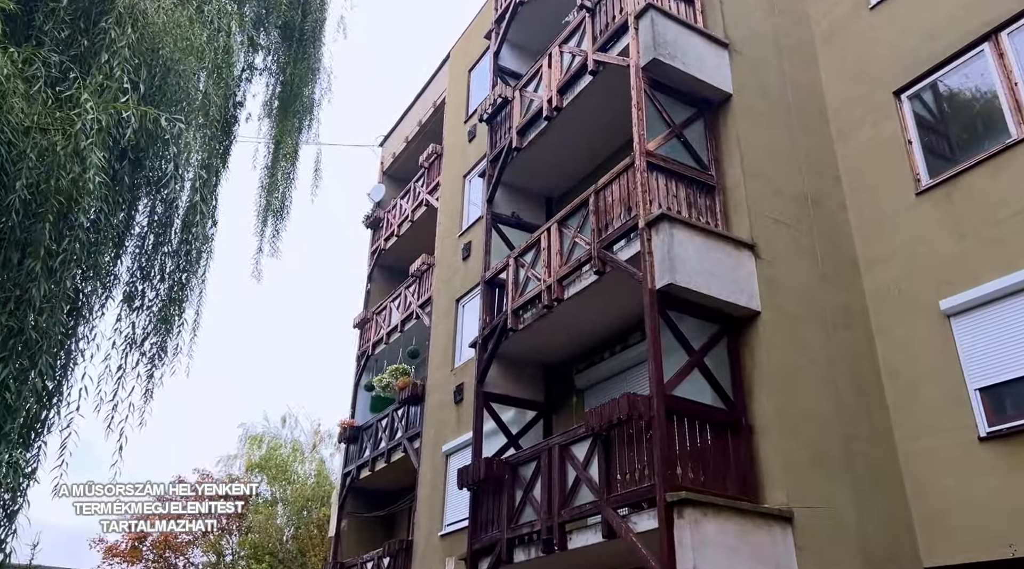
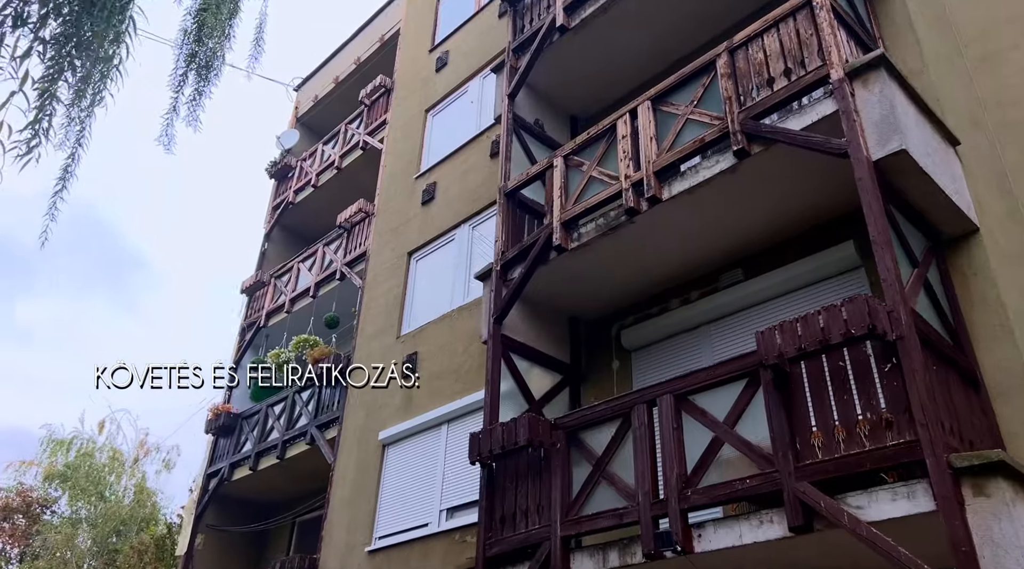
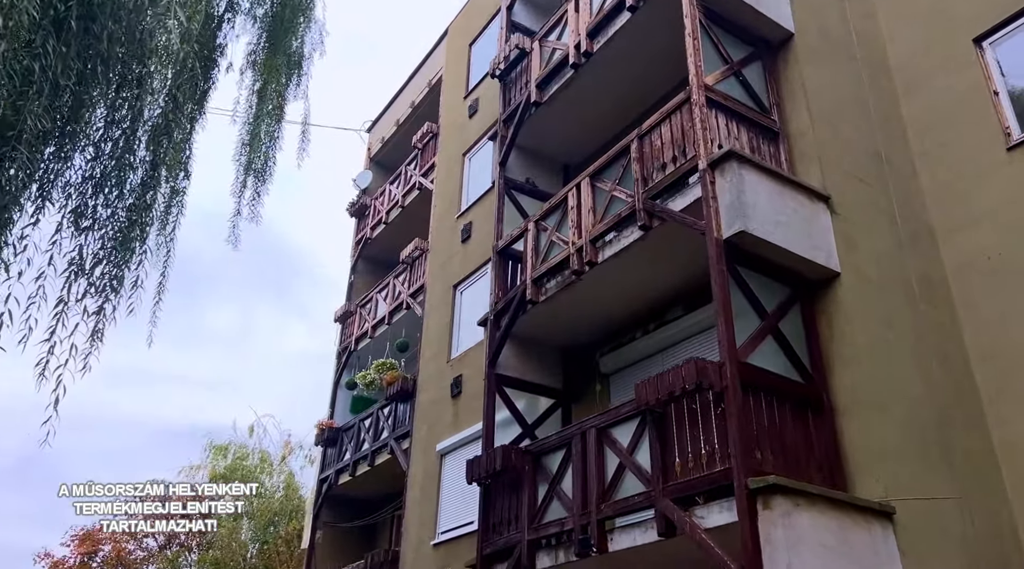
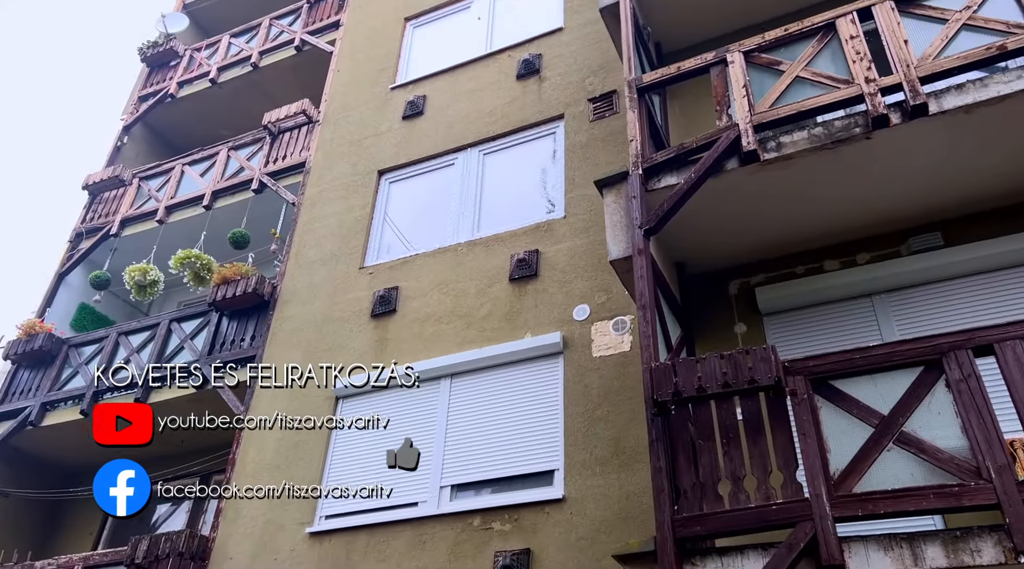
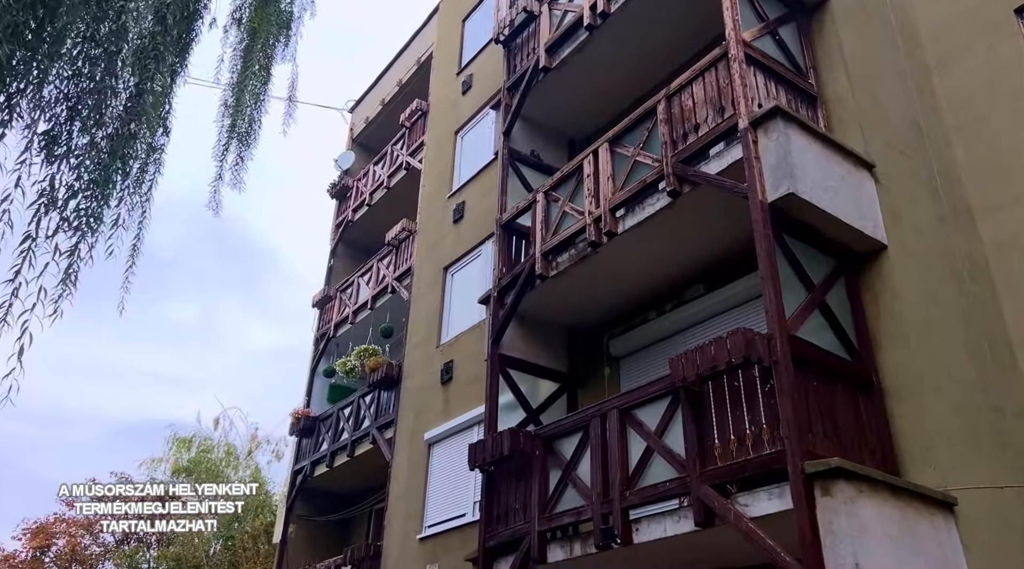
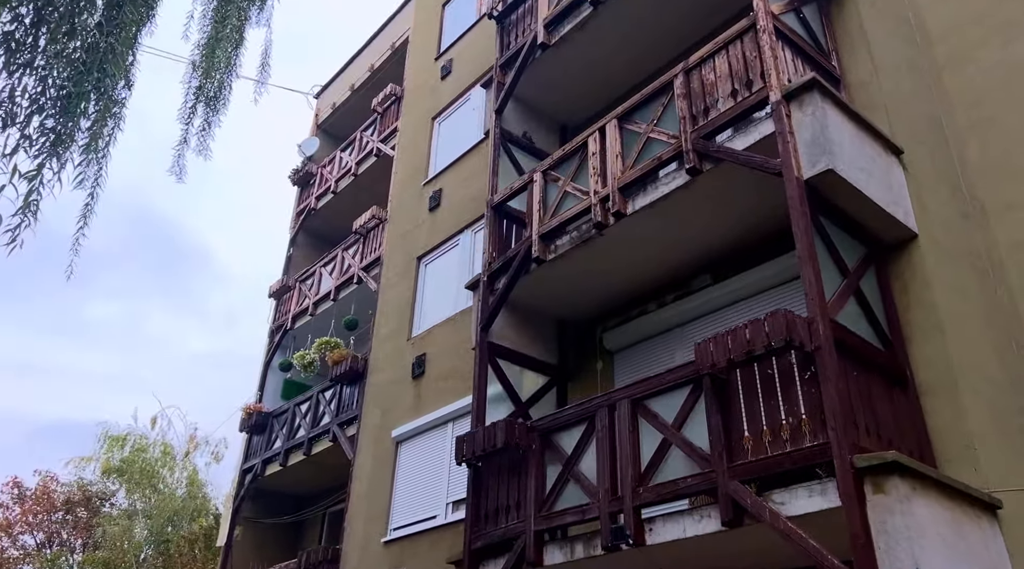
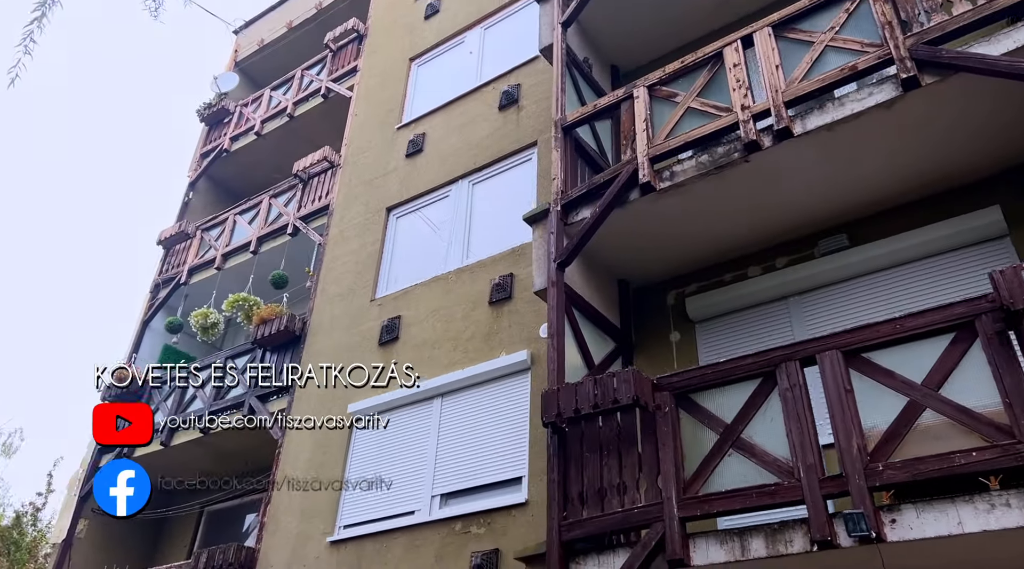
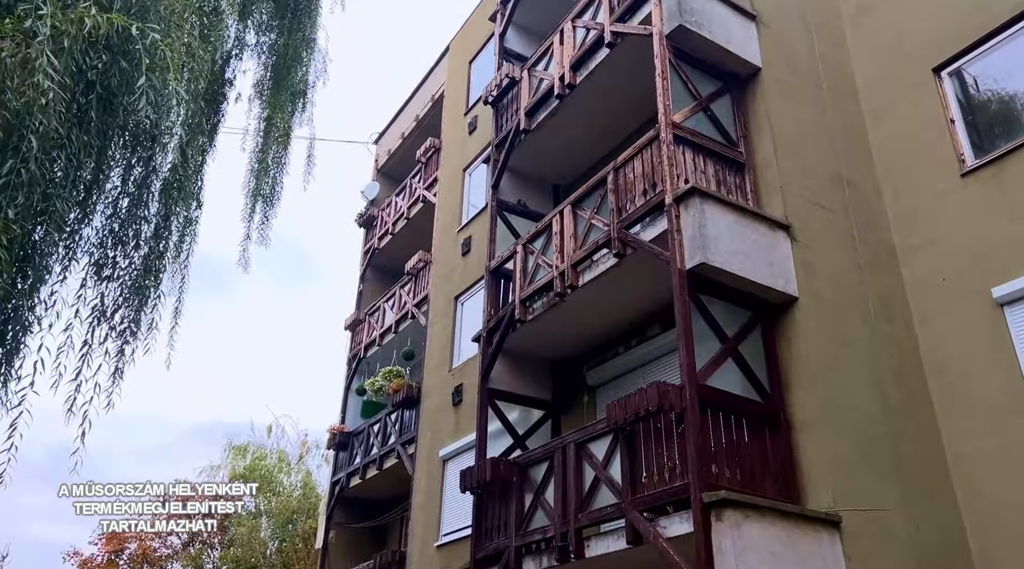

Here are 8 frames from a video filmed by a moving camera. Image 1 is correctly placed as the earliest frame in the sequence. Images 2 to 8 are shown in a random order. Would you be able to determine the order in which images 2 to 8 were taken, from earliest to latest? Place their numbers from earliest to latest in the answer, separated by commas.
8, 3, 5, 6, 2, 7, 4
